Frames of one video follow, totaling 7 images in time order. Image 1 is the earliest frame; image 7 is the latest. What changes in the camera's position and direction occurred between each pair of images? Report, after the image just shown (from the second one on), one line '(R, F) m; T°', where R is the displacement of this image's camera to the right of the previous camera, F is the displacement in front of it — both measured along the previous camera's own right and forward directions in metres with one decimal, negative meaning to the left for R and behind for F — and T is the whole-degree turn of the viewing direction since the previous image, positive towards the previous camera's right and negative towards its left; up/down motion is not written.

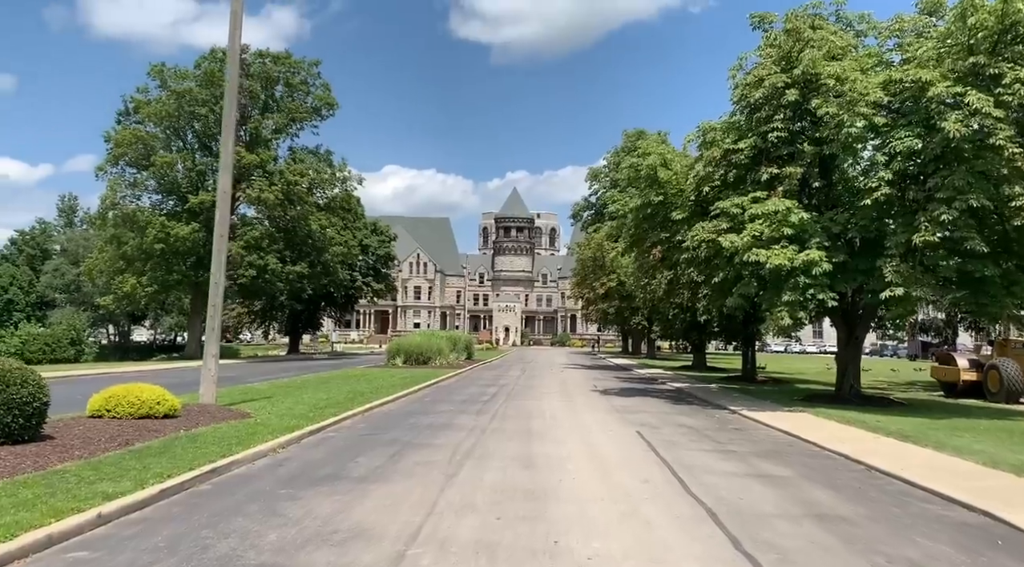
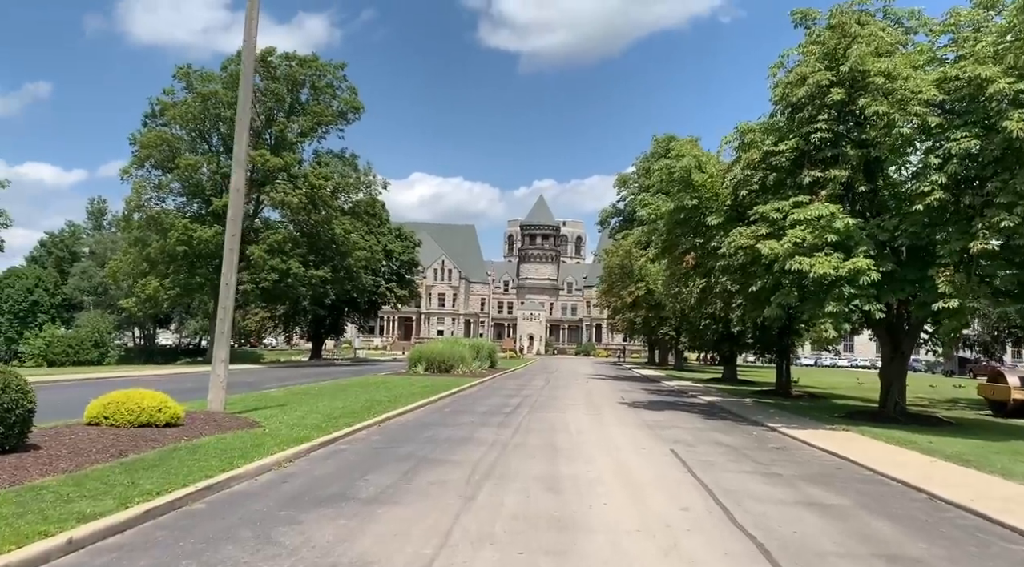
(0.0, +0.9) m; -2°
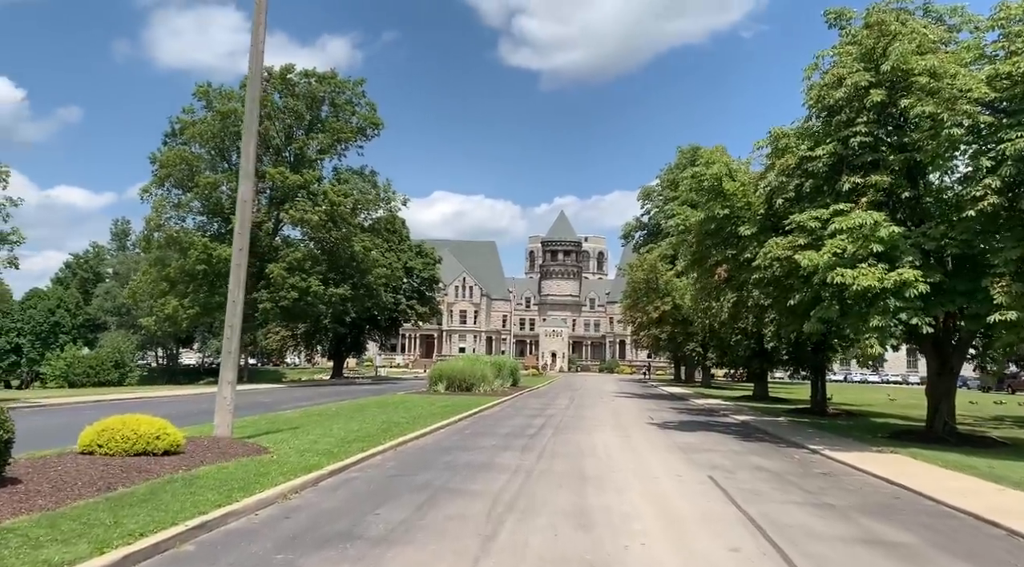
(0.0, +0.9) m; -2°
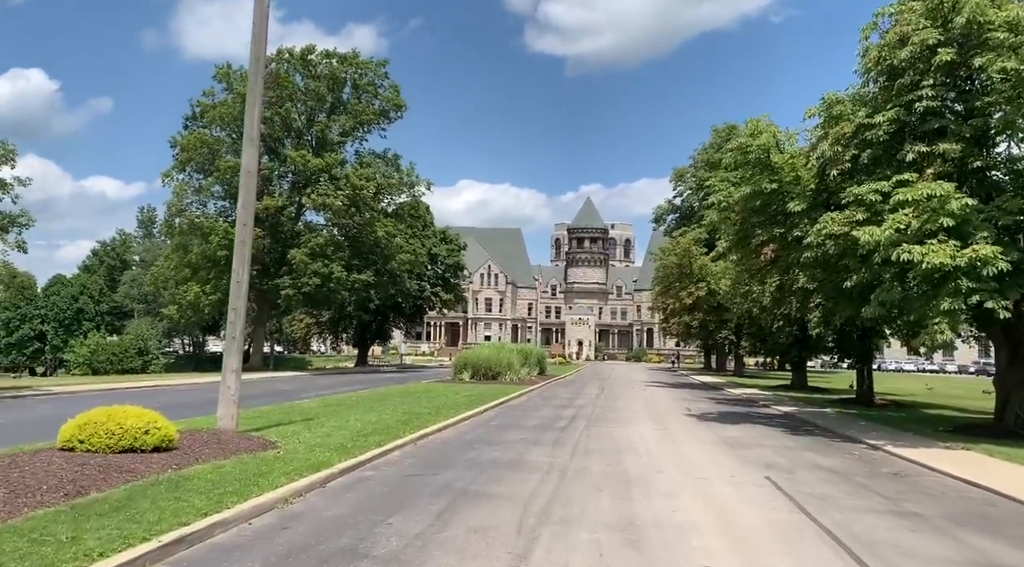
(-0.1, +1.3) m; -2°
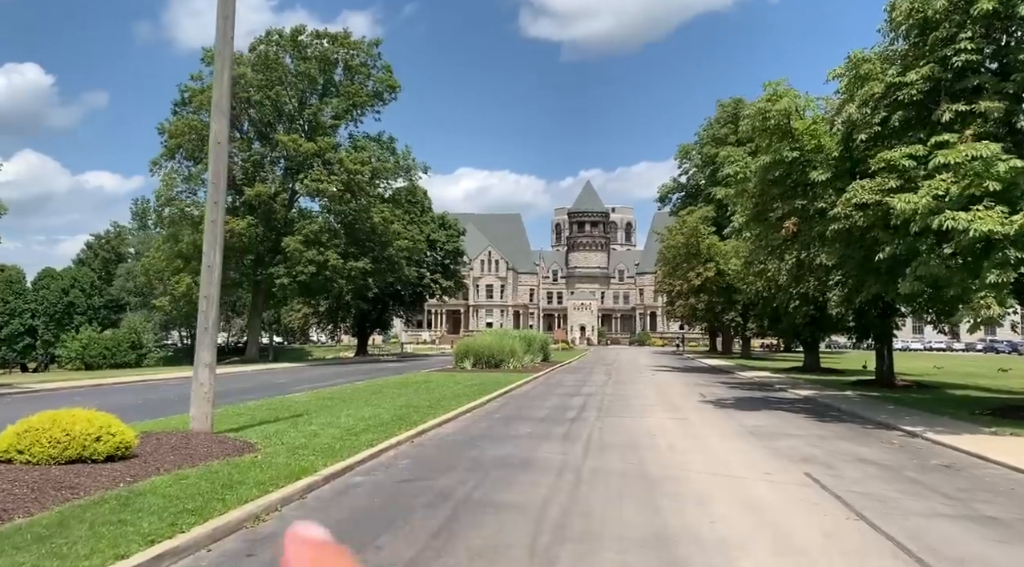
(-0.1, +1.3) m; 0°
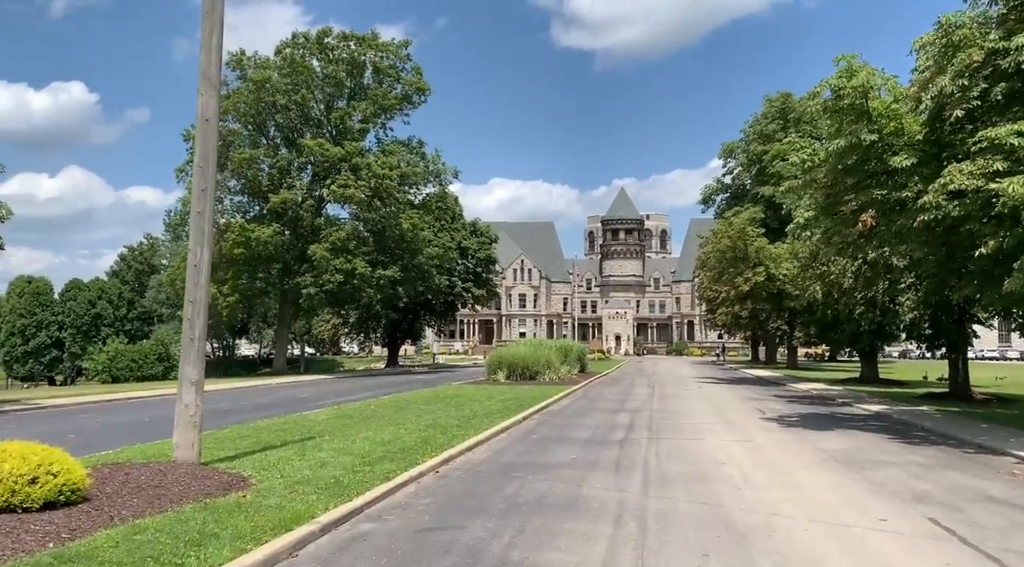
(-0.1, +1.9) m; -3°
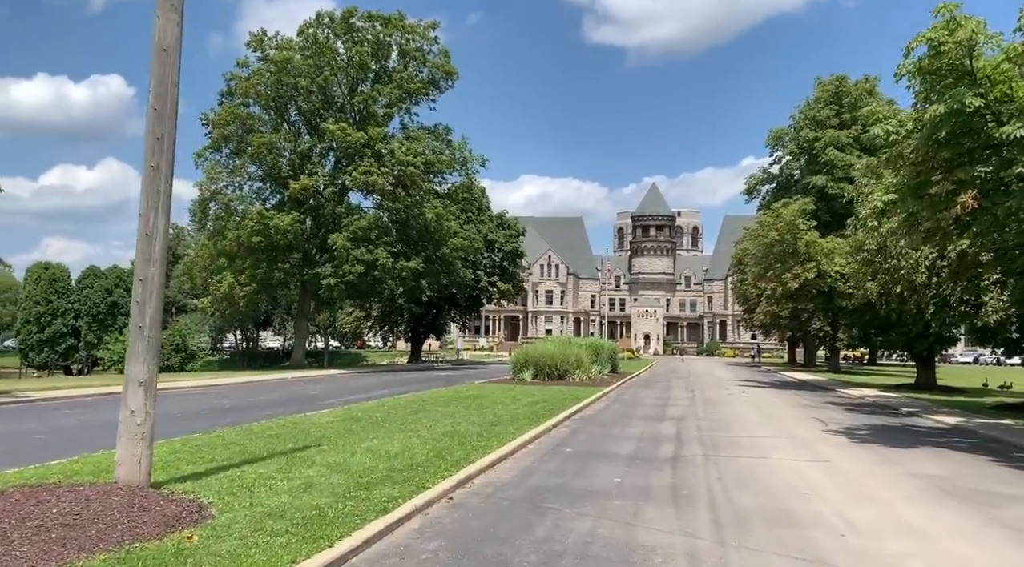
(-0.1, +2.1) m; -2°
